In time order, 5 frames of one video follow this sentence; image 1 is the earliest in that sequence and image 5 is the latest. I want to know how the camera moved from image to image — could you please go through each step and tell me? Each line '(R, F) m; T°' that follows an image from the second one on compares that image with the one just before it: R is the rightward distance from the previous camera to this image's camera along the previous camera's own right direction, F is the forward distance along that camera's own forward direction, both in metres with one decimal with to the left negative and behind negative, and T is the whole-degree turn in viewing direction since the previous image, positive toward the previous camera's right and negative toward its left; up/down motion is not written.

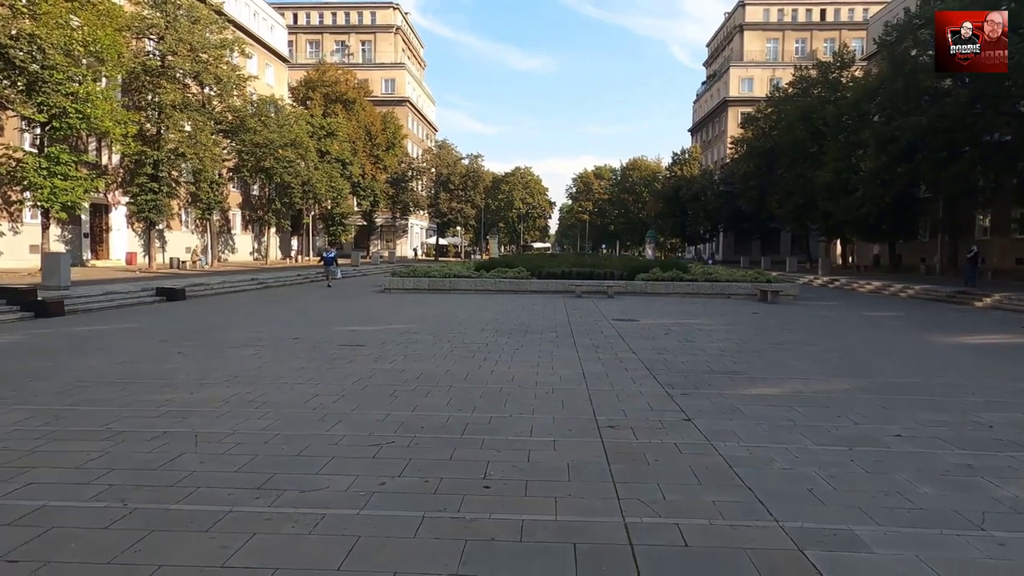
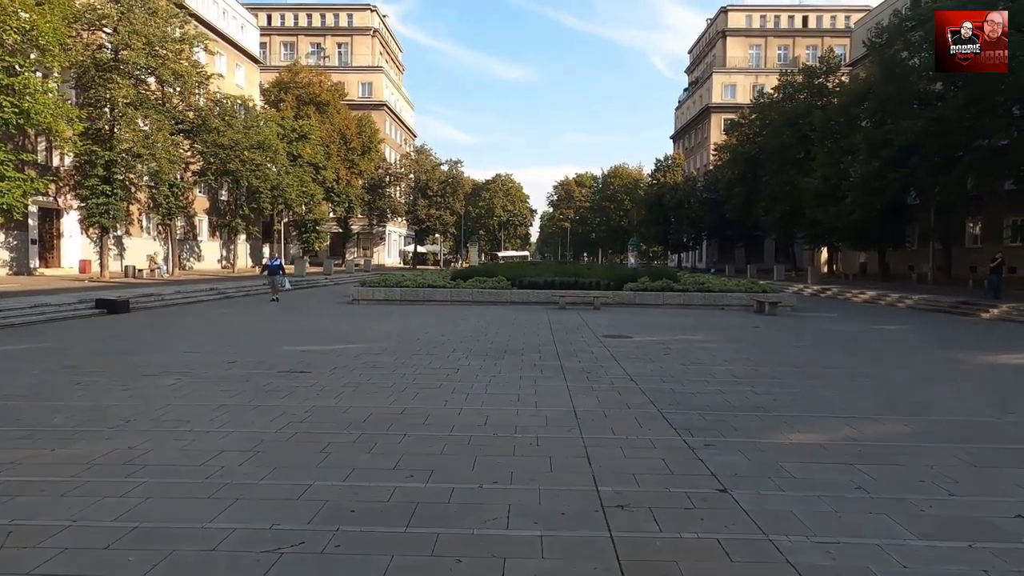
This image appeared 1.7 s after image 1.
(+0.1, +1.9) m; +2°
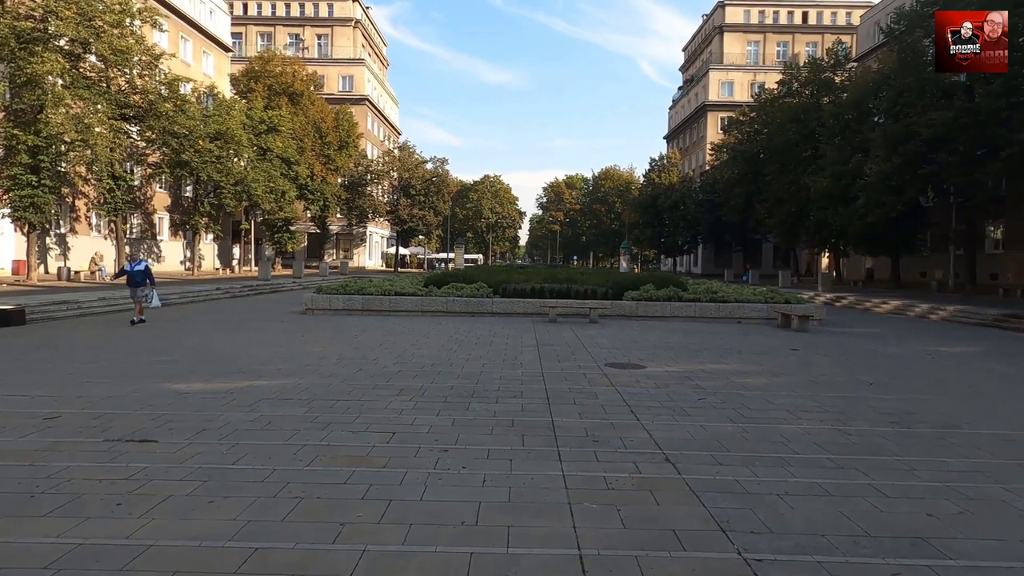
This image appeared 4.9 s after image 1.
(+0.2, +3.6) m; +1°
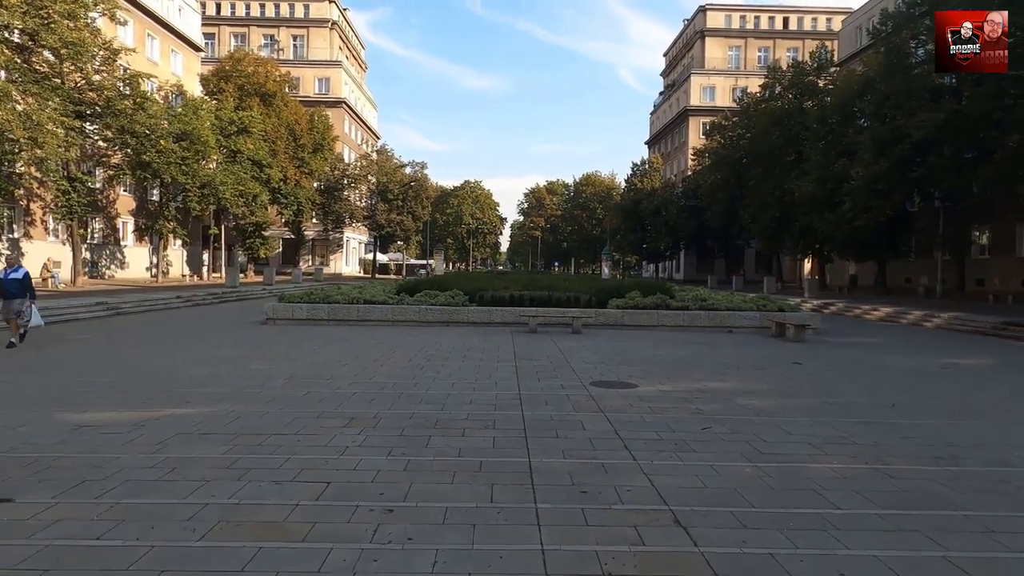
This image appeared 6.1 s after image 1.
(+0.1, +1.3) m; +2°
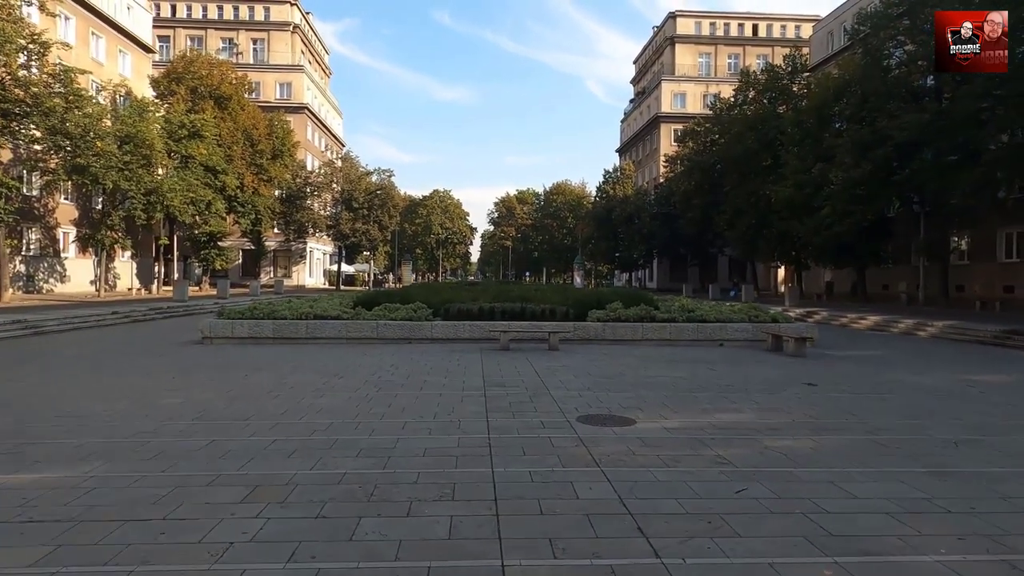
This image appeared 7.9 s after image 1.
(+0.1, +1.9) m; +3°
